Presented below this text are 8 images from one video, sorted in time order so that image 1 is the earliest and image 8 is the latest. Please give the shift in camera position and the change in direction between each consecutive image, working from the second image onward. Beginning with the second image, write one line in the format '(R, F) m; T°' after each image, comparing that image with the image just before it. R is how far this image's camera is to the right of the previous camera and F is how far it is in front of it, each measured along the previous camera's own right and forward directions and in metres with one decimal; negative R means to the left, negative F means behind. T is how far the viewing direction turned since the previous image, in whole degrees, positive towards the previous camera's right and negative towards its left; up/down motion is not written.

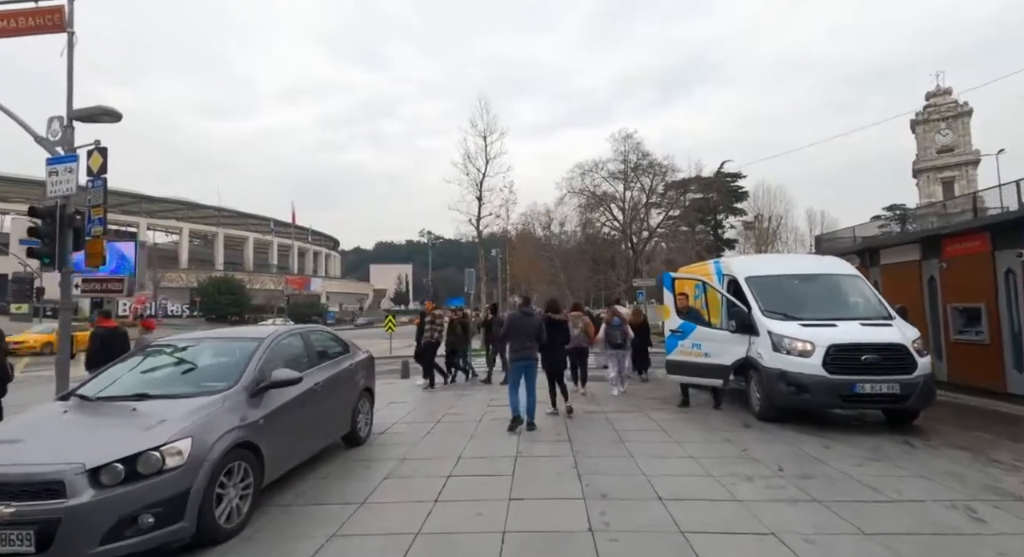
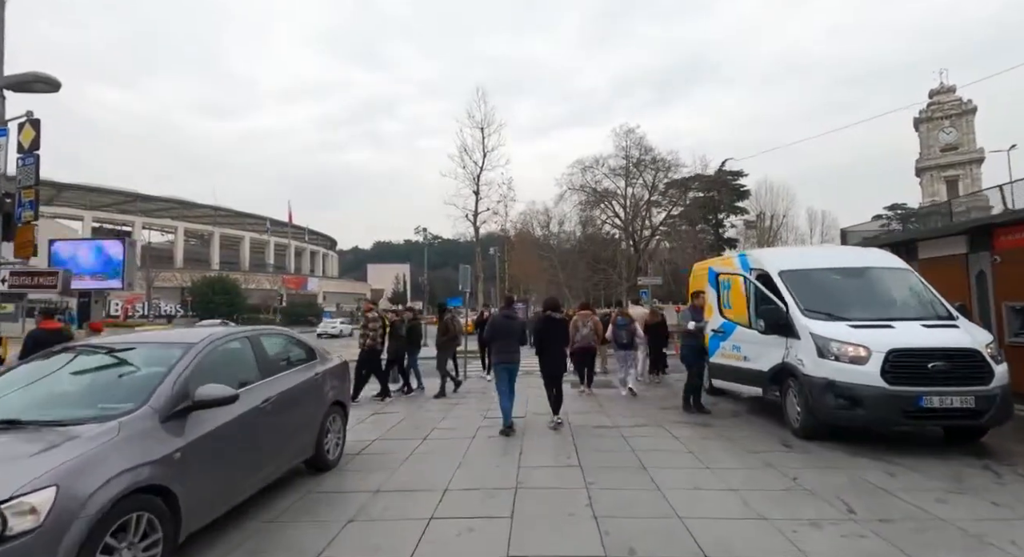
(0.0, +1.2) m; 0°
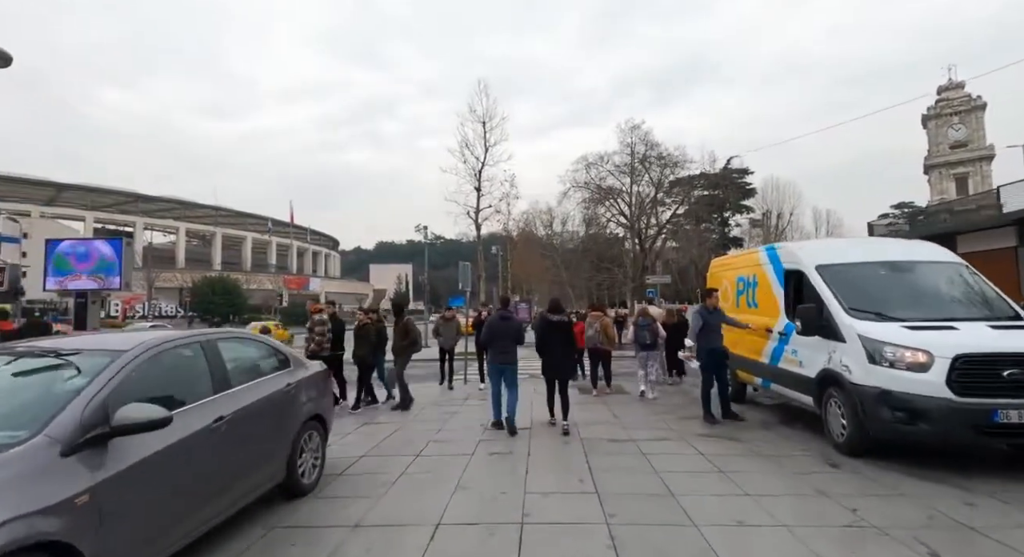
(0.0, +0.9) m; 0°
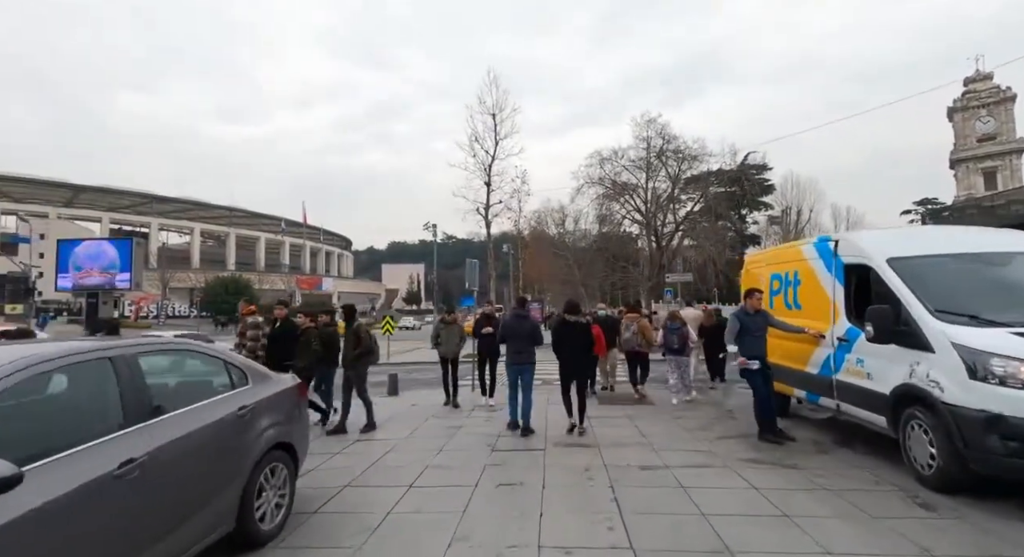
(0.0, +1.1) m; -1°
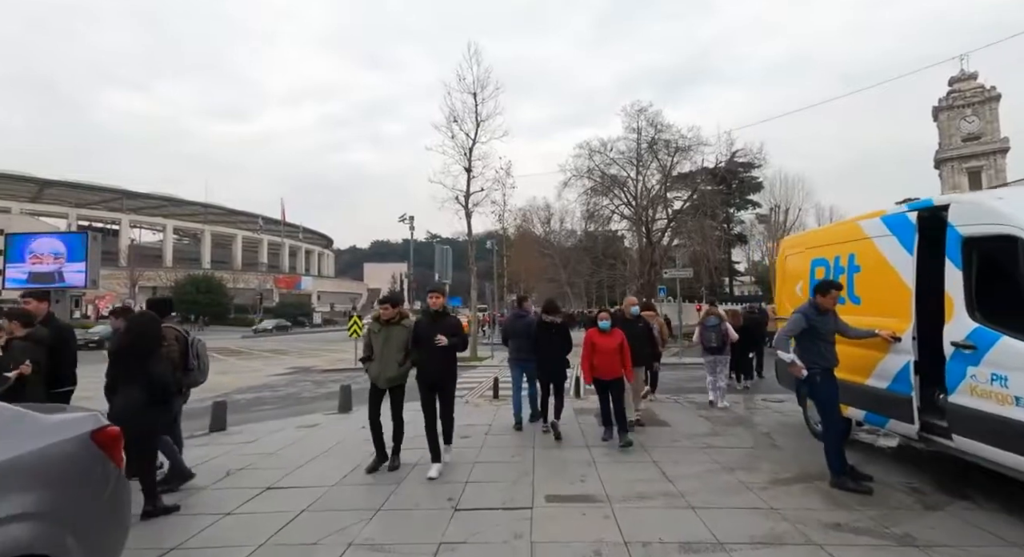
(+0.1, +2.1) m; +2°
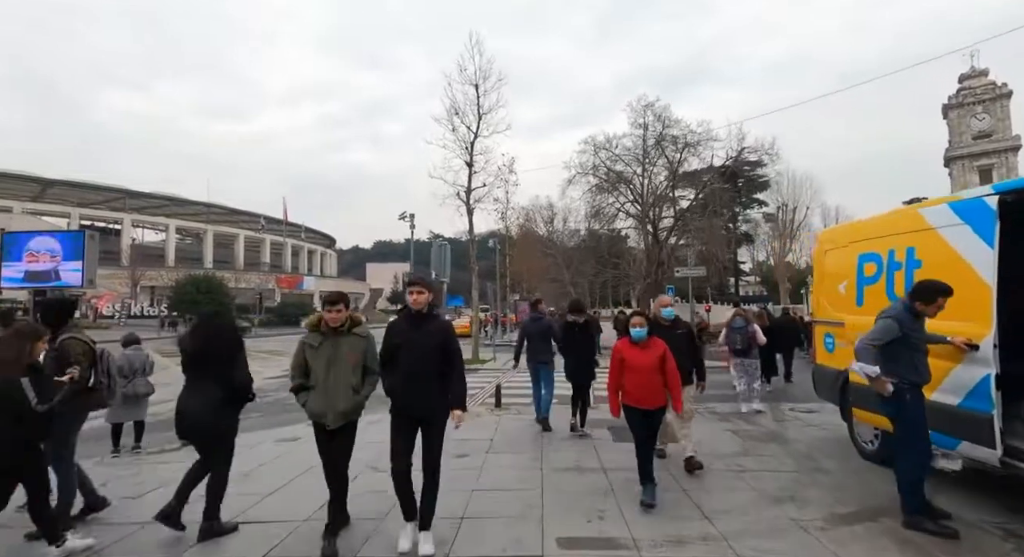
(0.0, +0.9) m; 0°
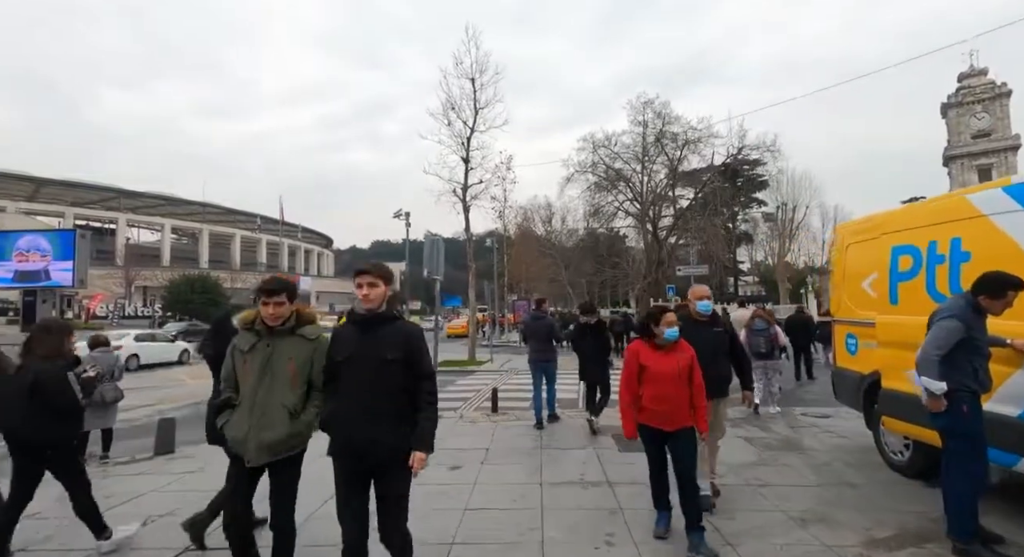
(0.0, +0.5) m; 0°
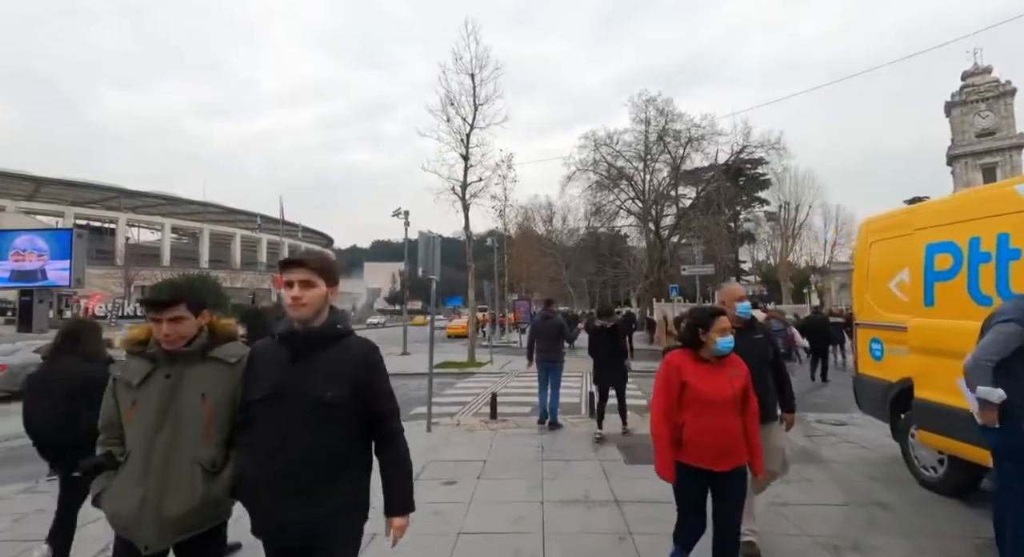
(0.0, +0.4) m; 0°
